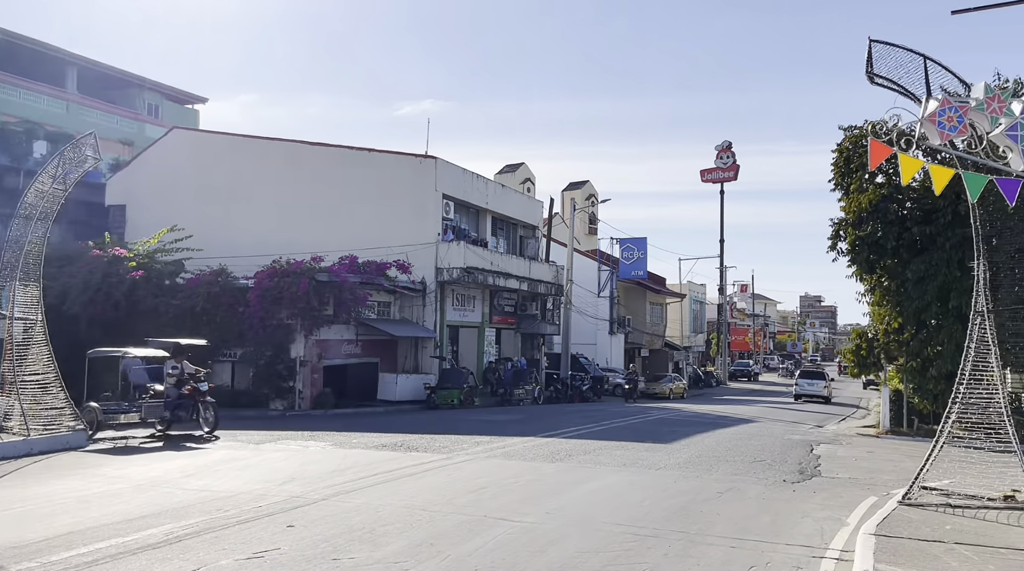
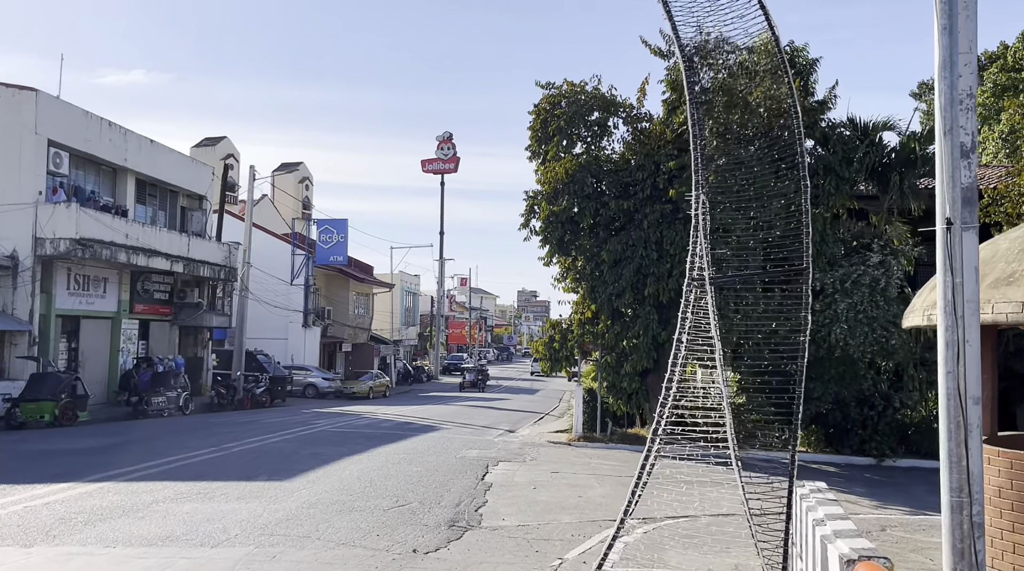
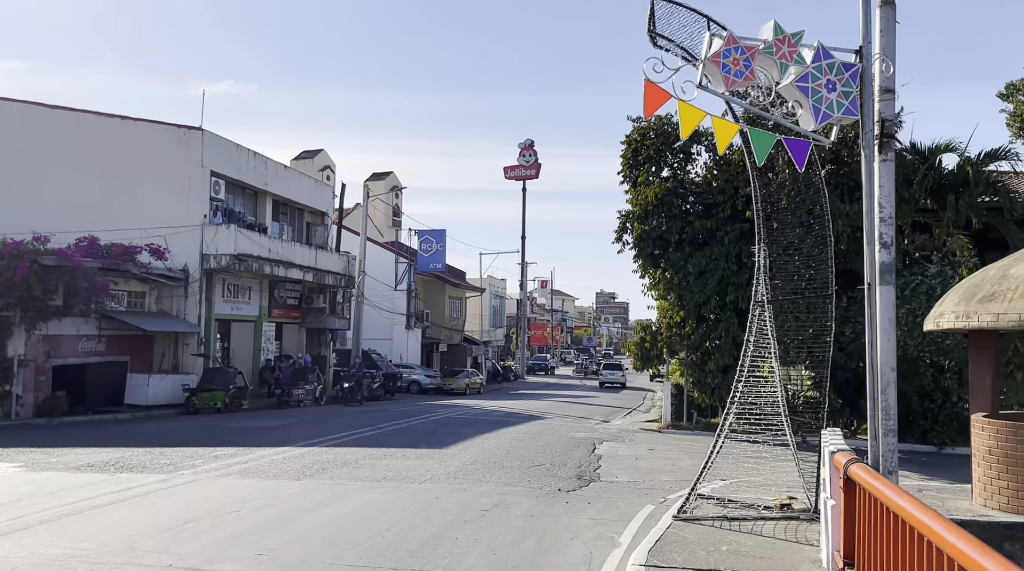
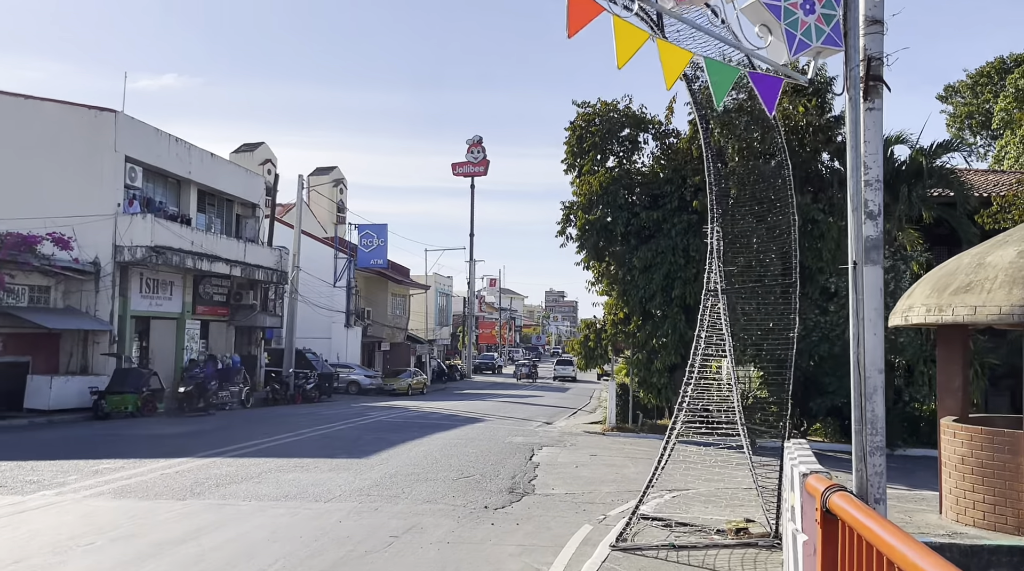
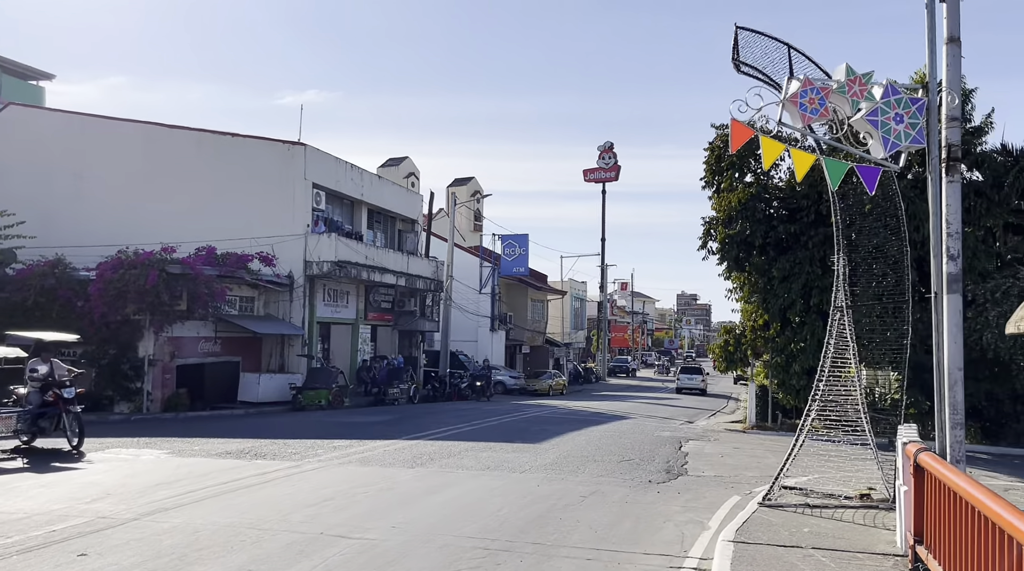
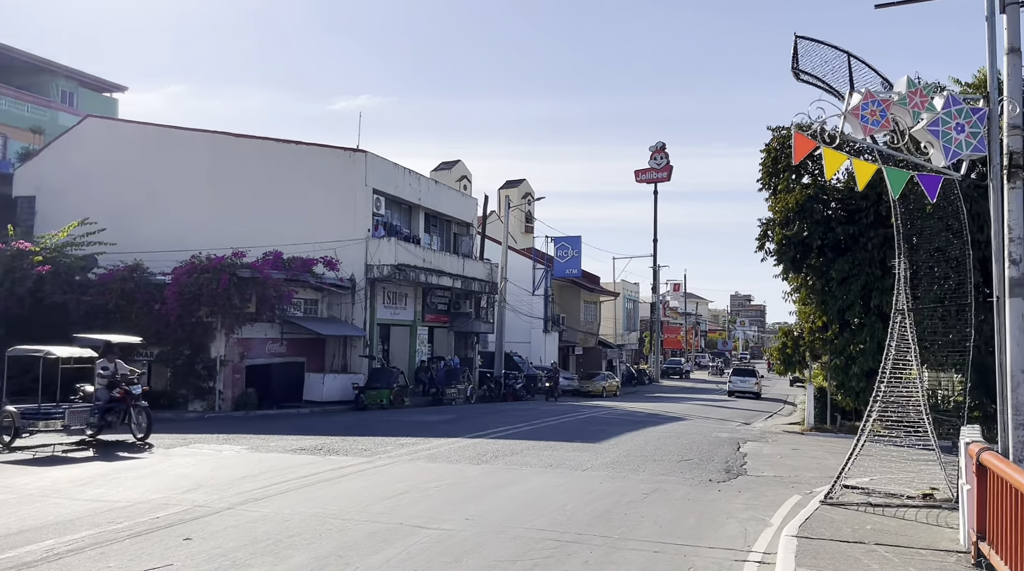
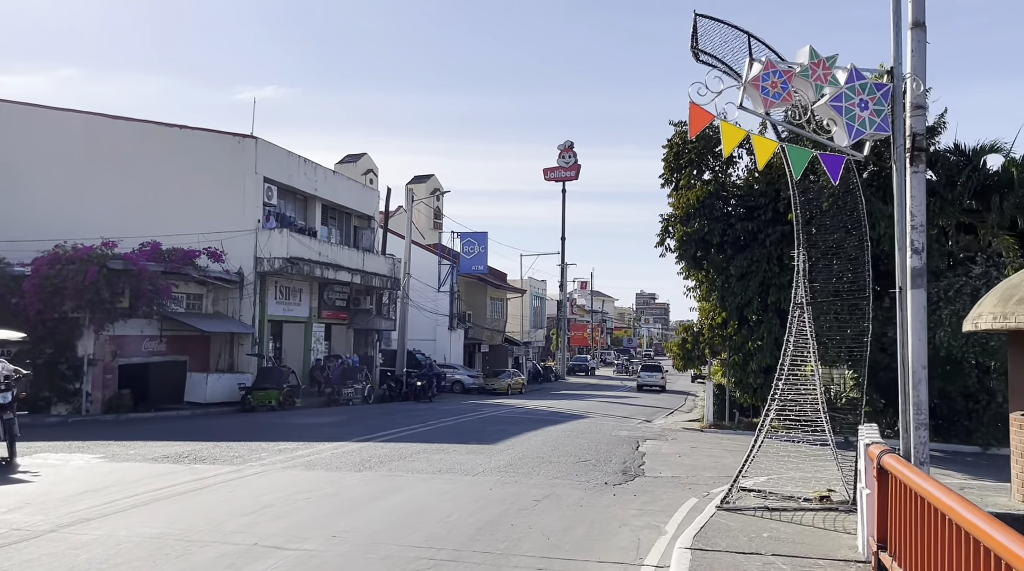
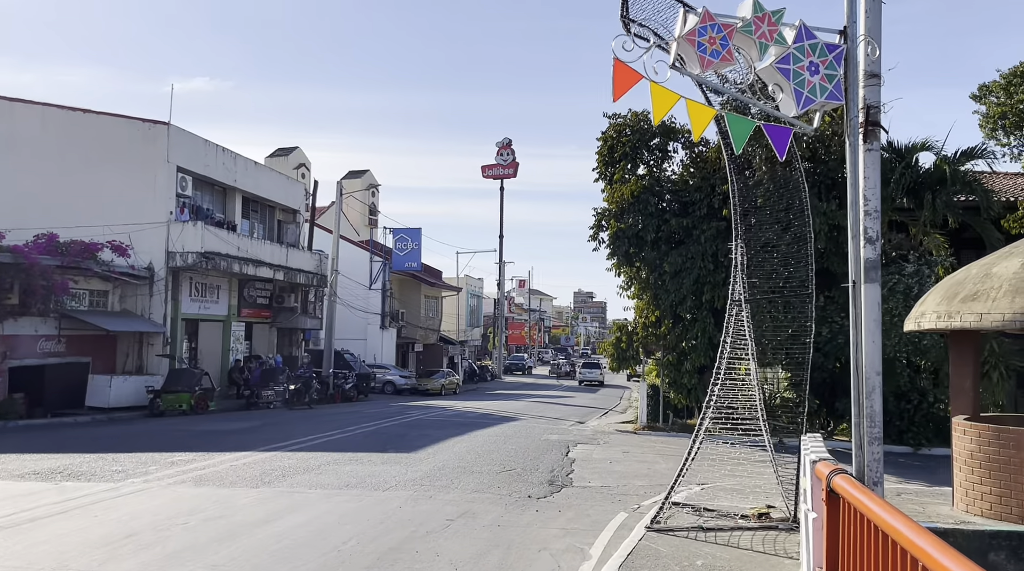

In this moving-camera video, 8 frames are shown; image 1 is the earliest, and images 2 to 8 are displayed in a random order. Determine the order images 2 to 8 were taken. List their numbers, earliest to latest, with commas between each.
6, 5, 7, 3, 8, 4, 2
